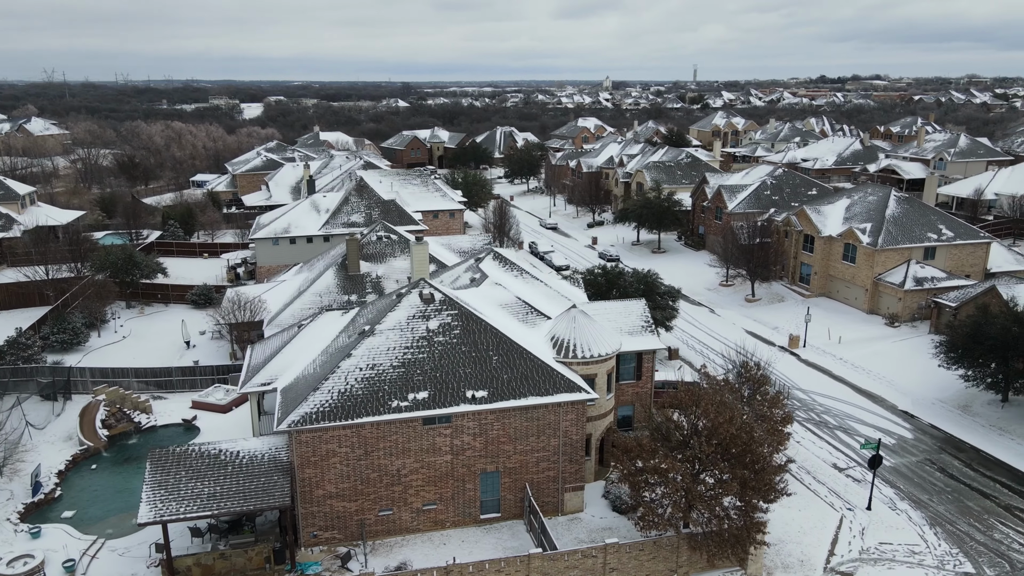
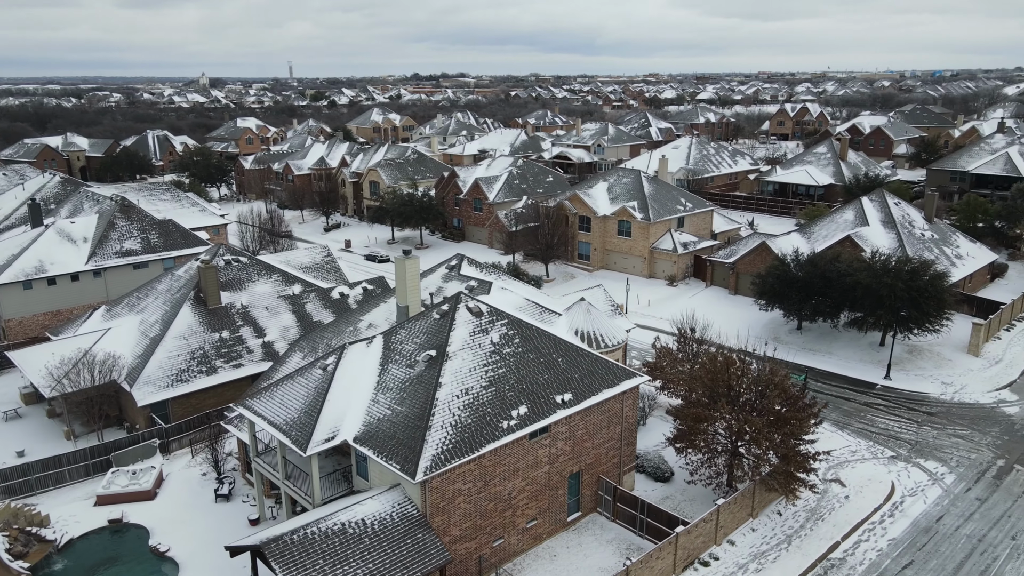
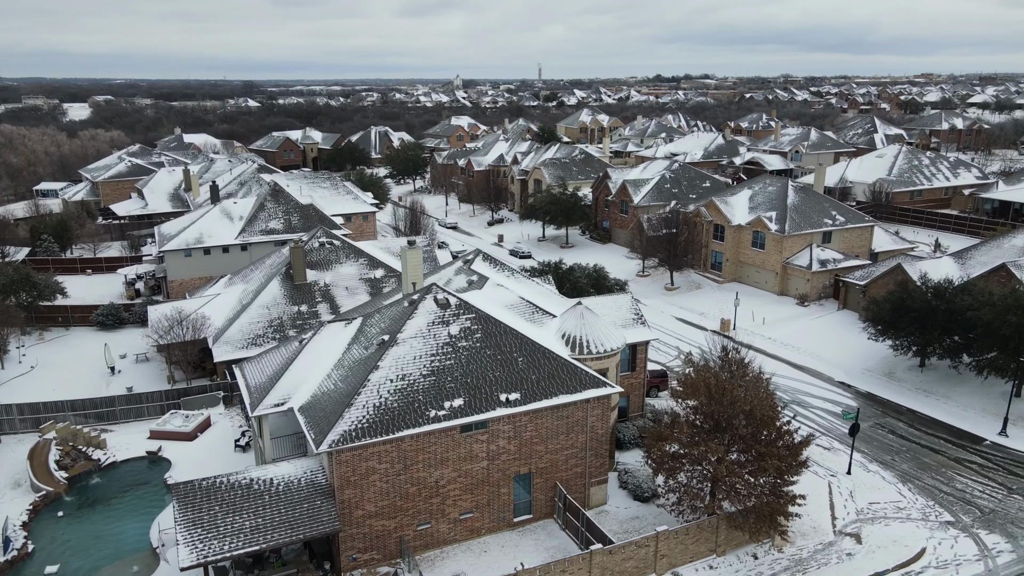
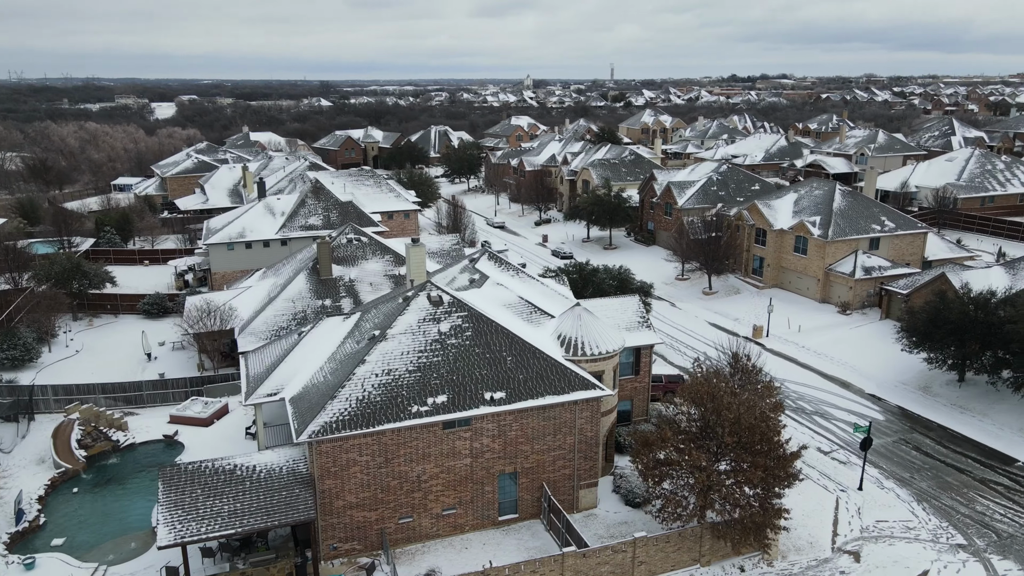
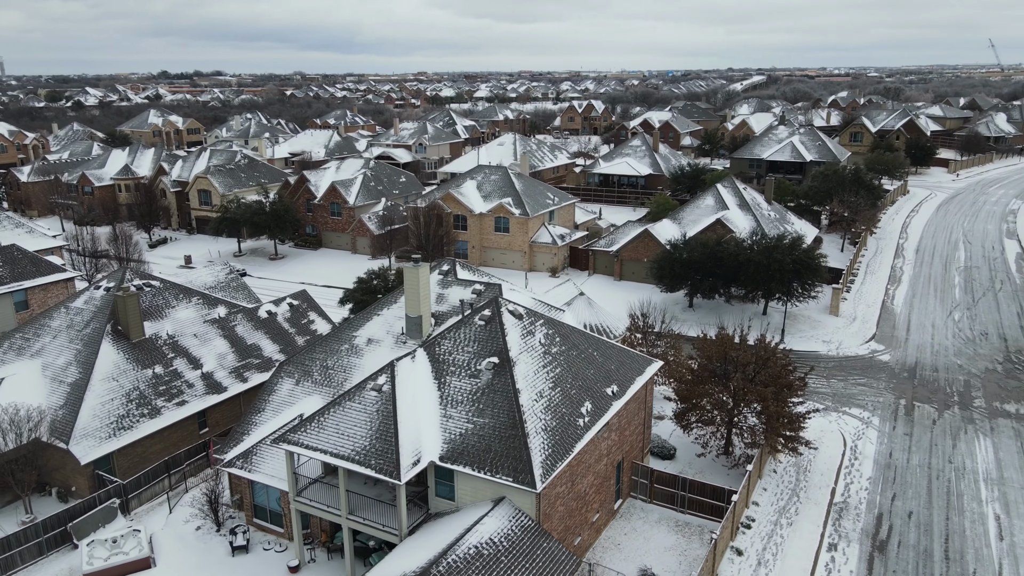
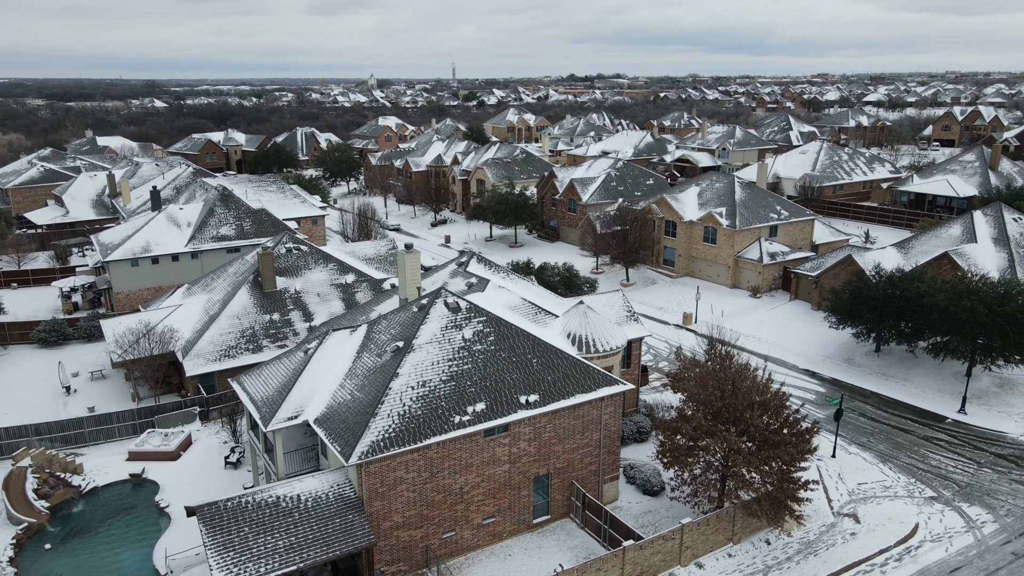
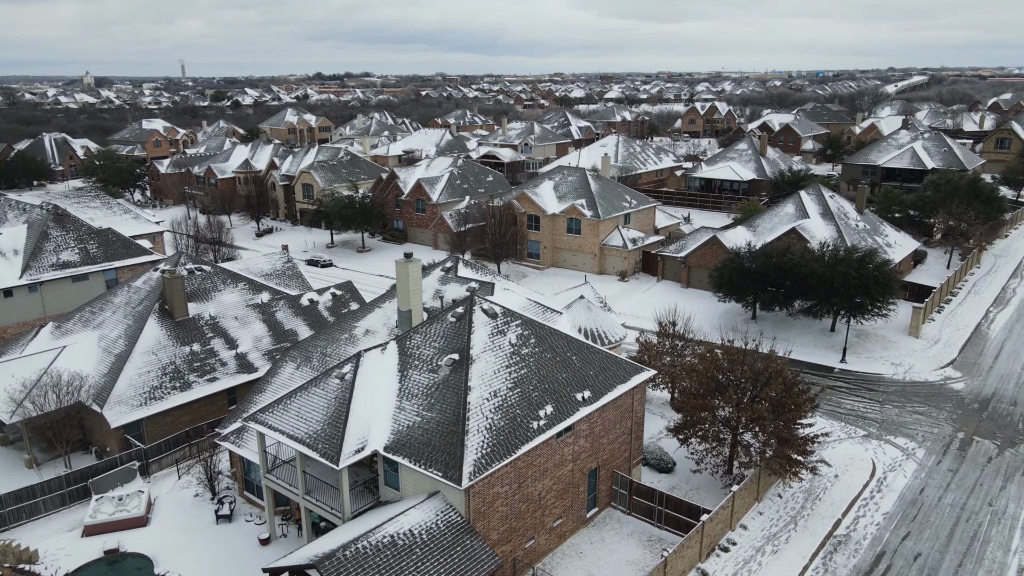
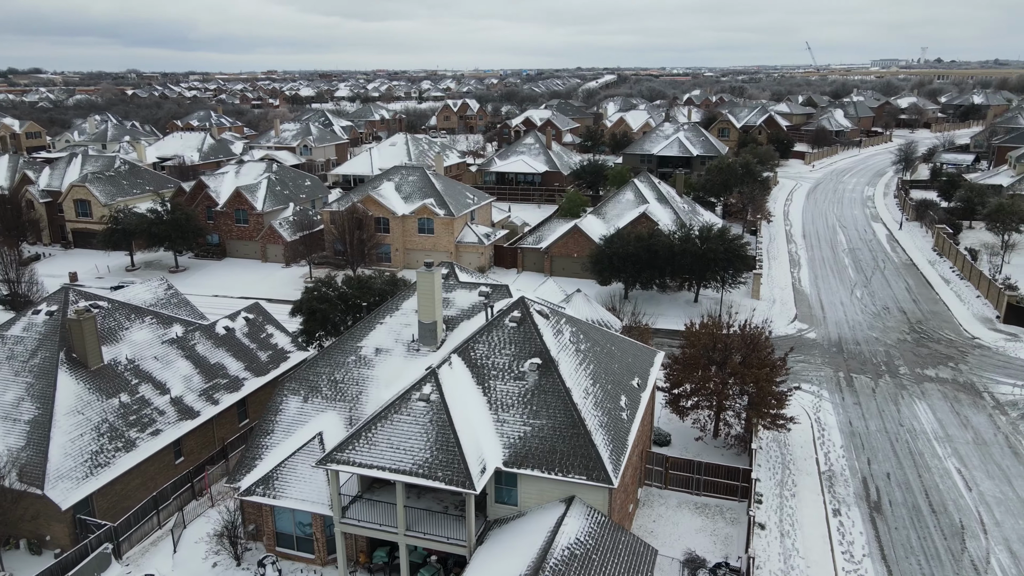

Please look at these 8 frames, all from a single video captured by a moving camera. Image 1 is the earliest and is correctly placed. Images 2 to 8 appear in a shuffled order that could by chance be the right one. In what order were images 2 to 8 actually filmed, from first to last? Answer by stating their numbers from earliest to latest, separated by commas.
4, 3, 6, 2, 7, 5, 8
